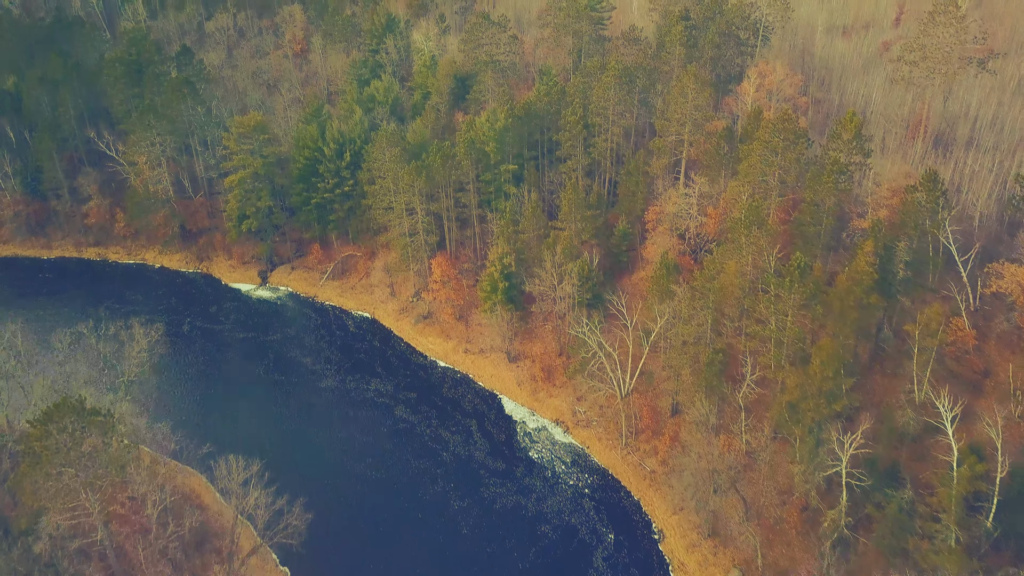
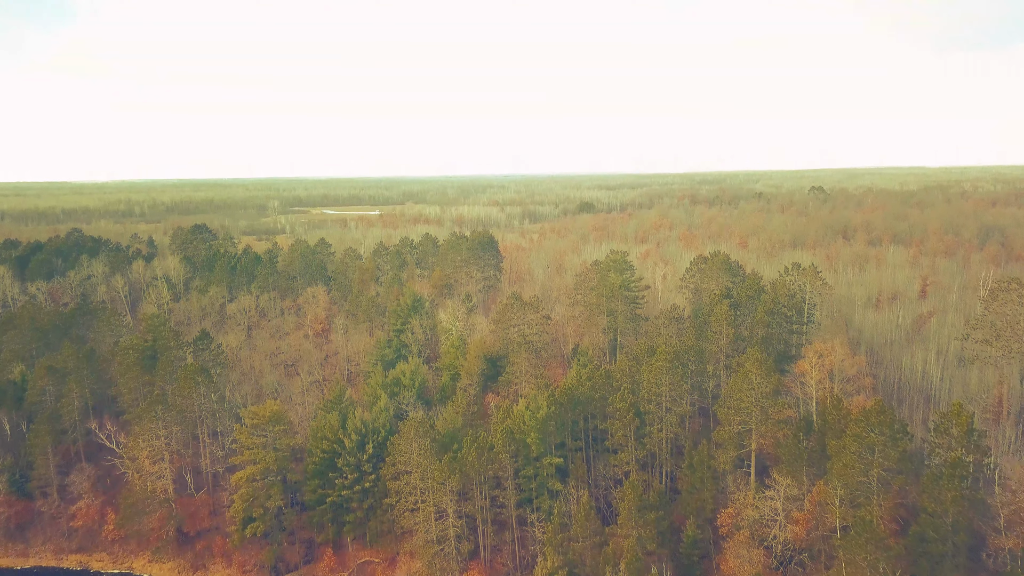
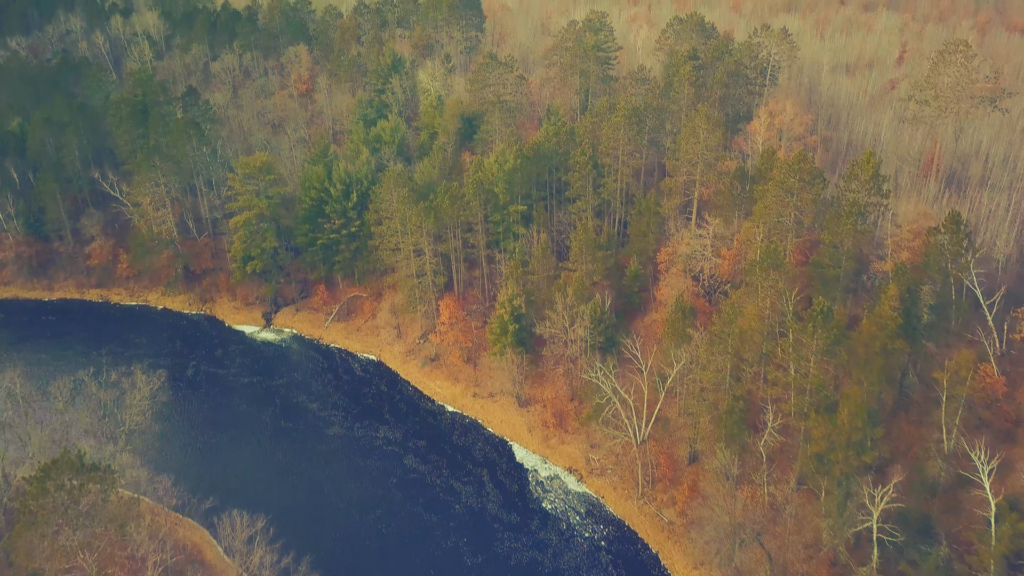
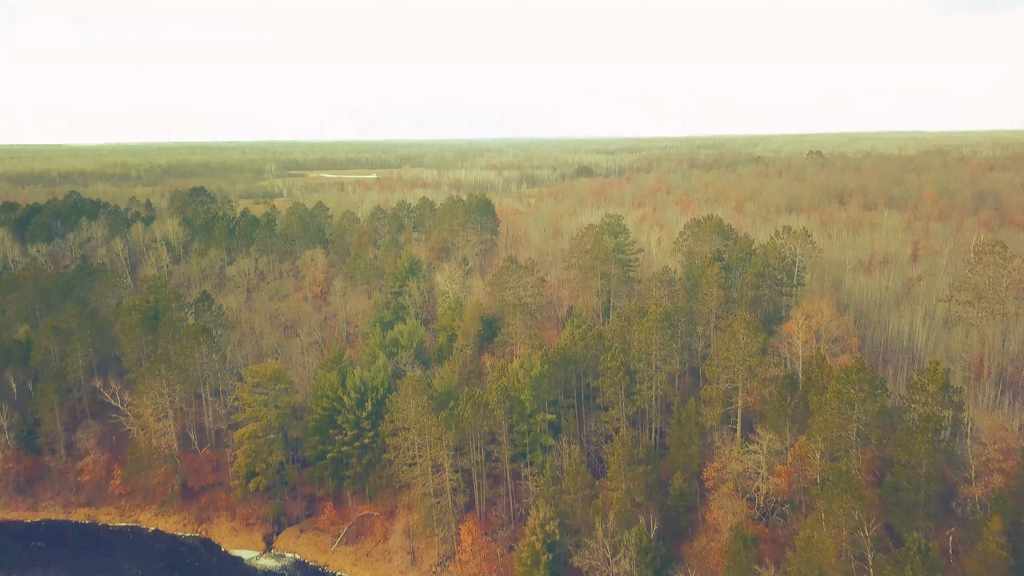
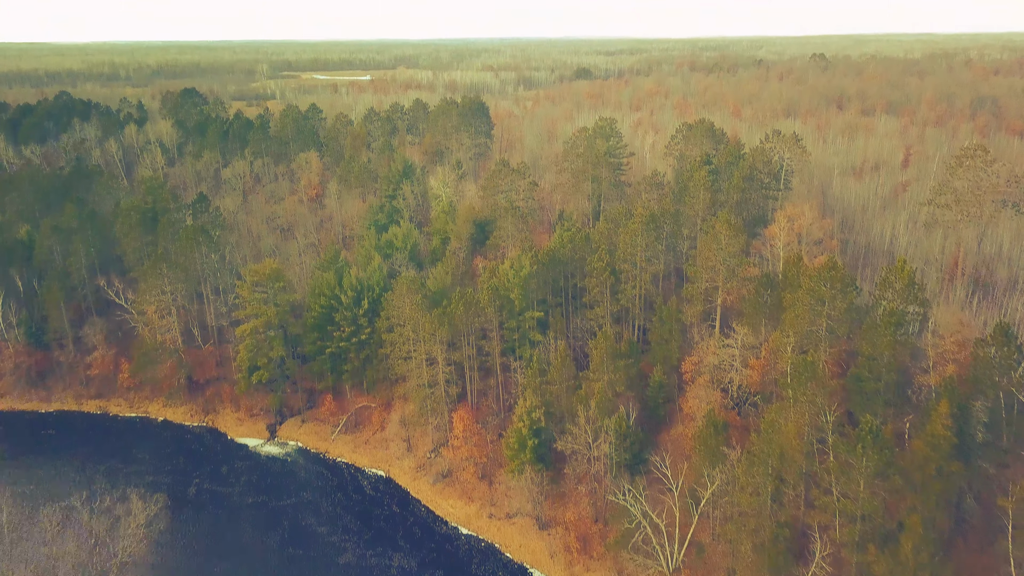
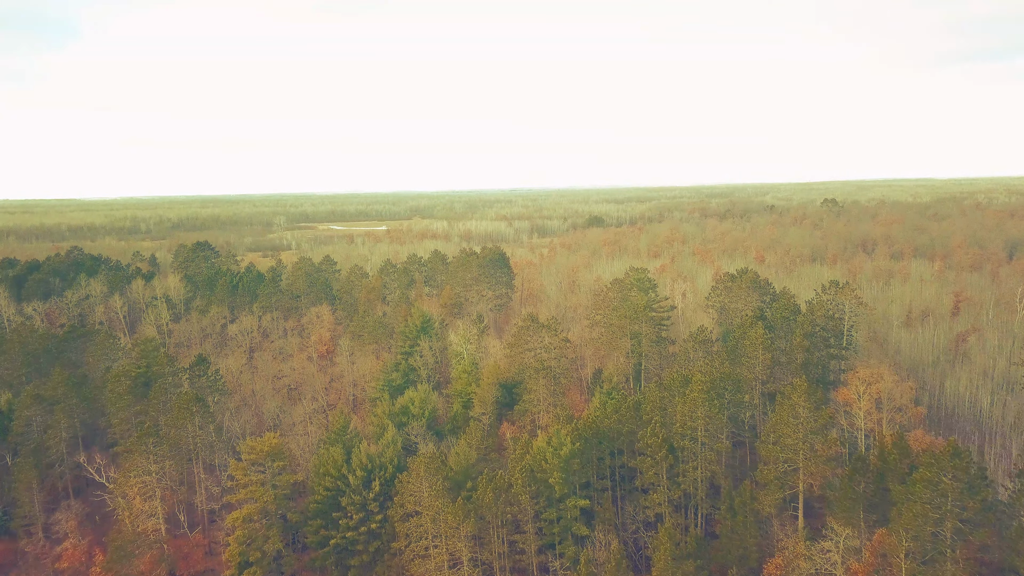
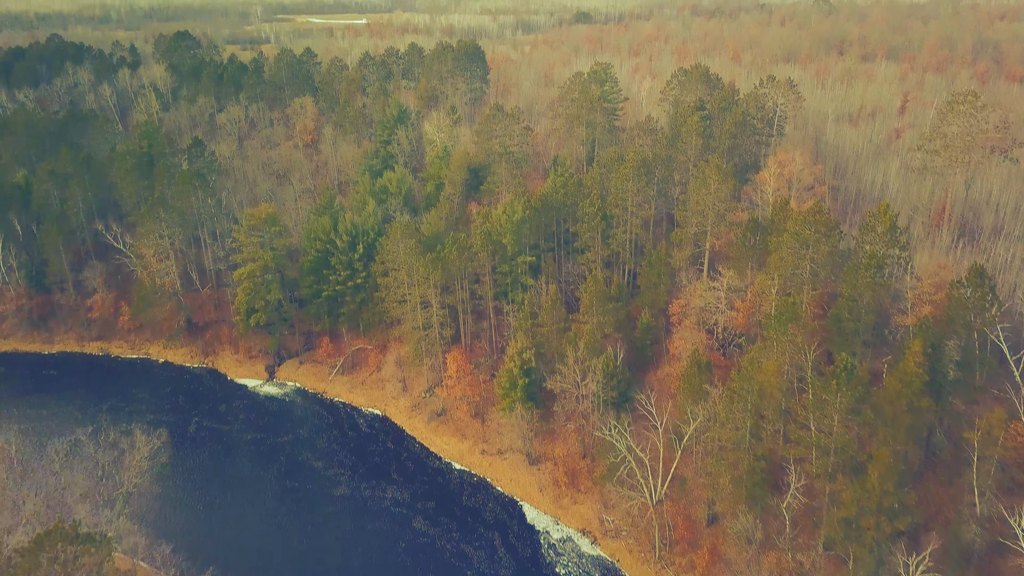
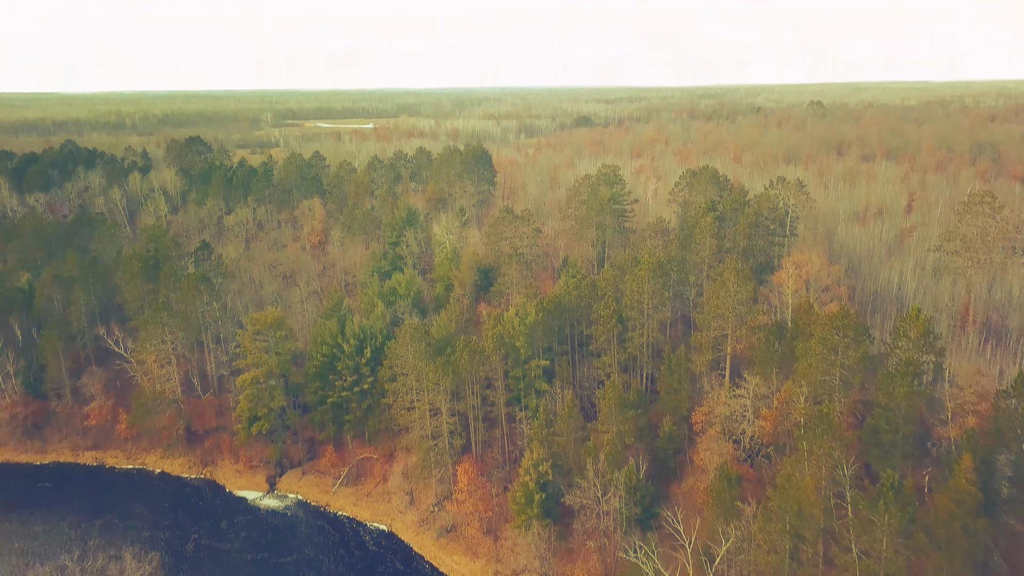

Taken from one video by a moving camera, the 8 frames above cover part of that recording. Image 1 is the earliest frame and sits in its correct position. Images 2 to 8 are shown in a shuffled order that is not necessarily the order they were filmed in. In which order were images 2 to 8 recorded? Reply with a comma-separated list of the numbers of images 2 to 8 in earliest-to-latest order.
3, 7, 5, 8, 4, 2, 6
